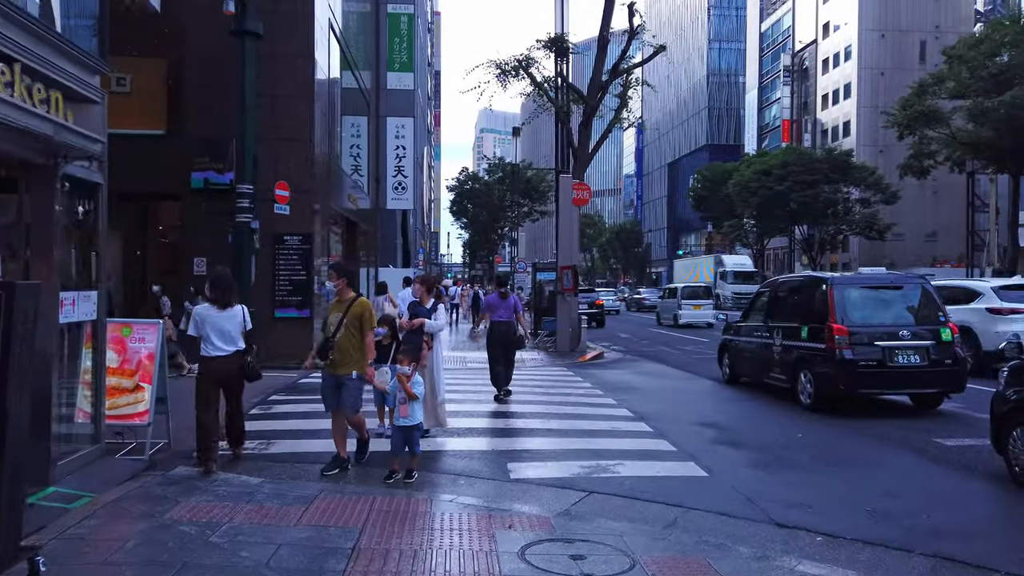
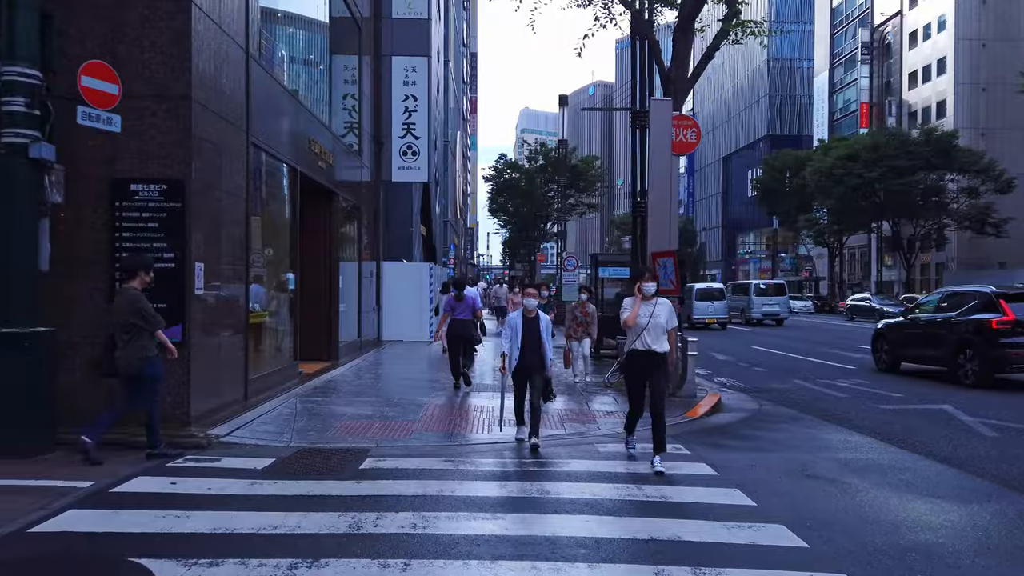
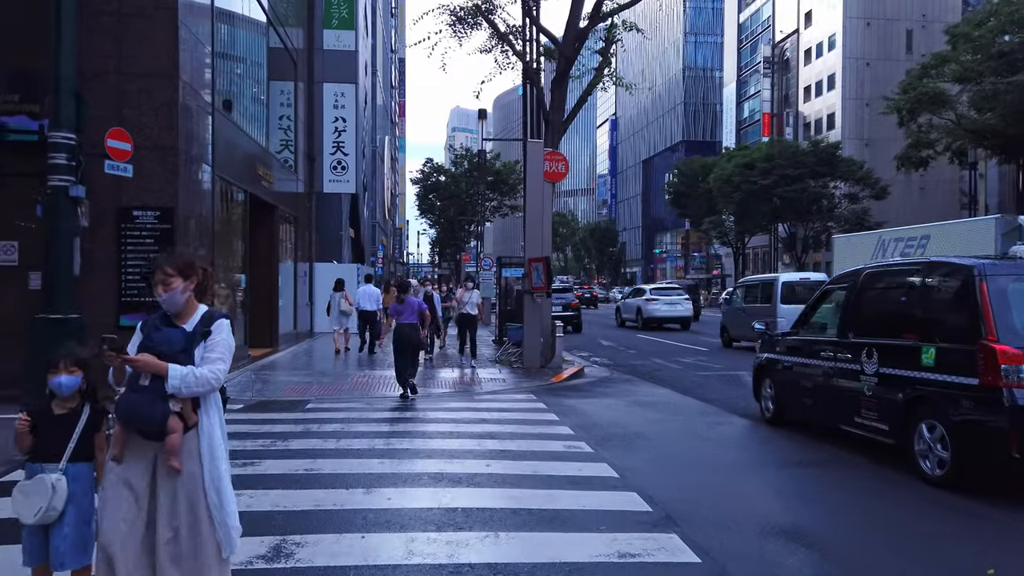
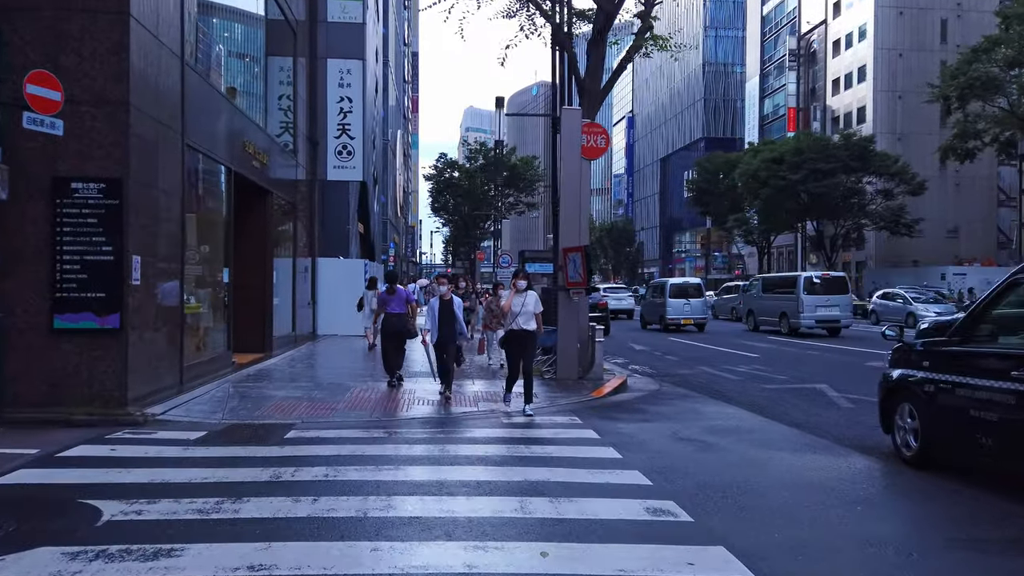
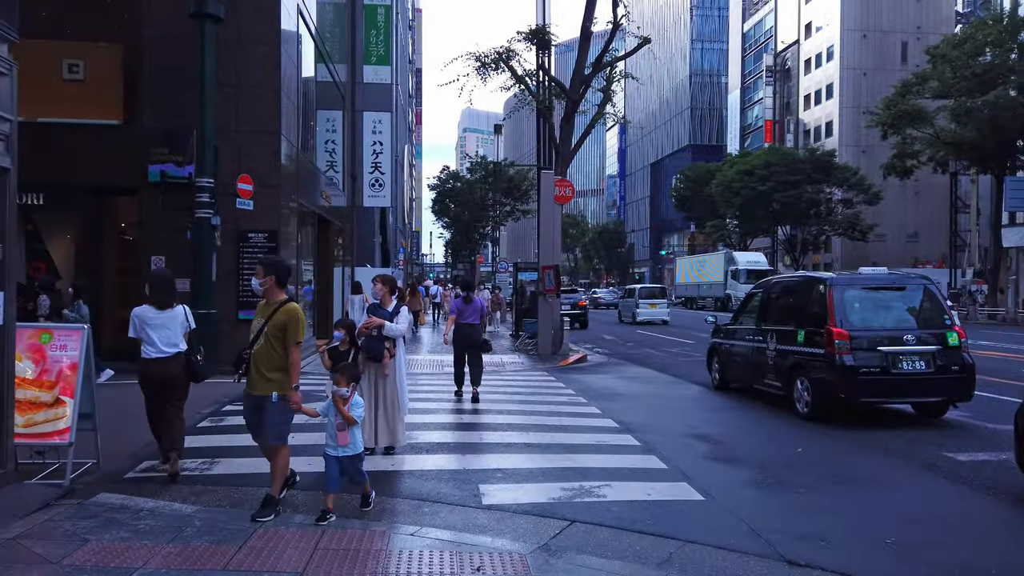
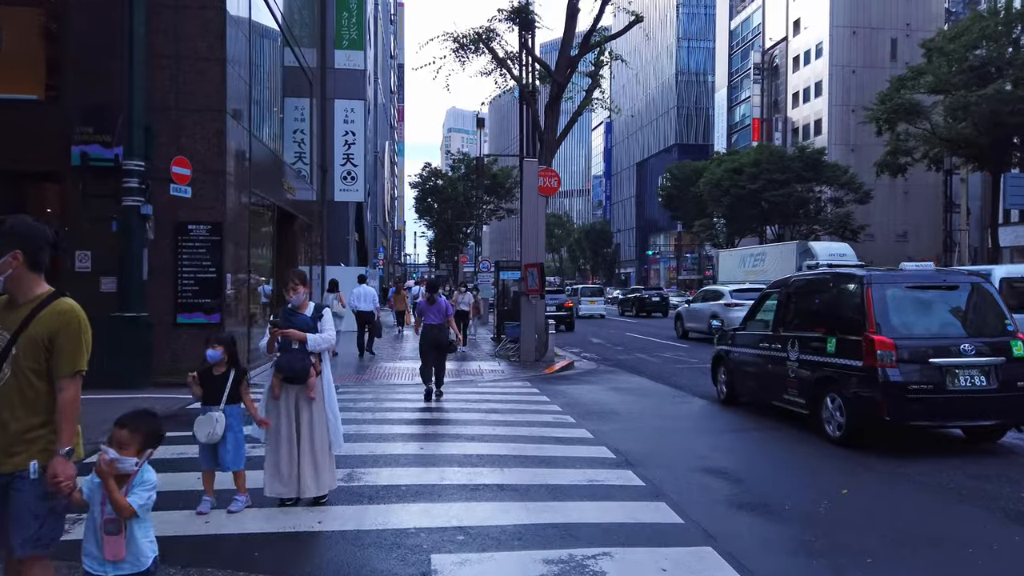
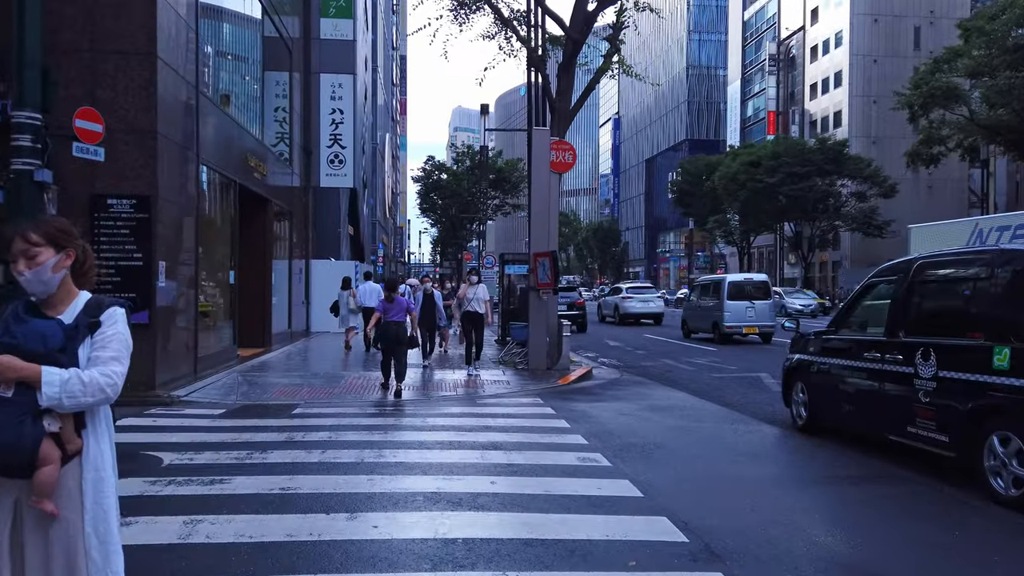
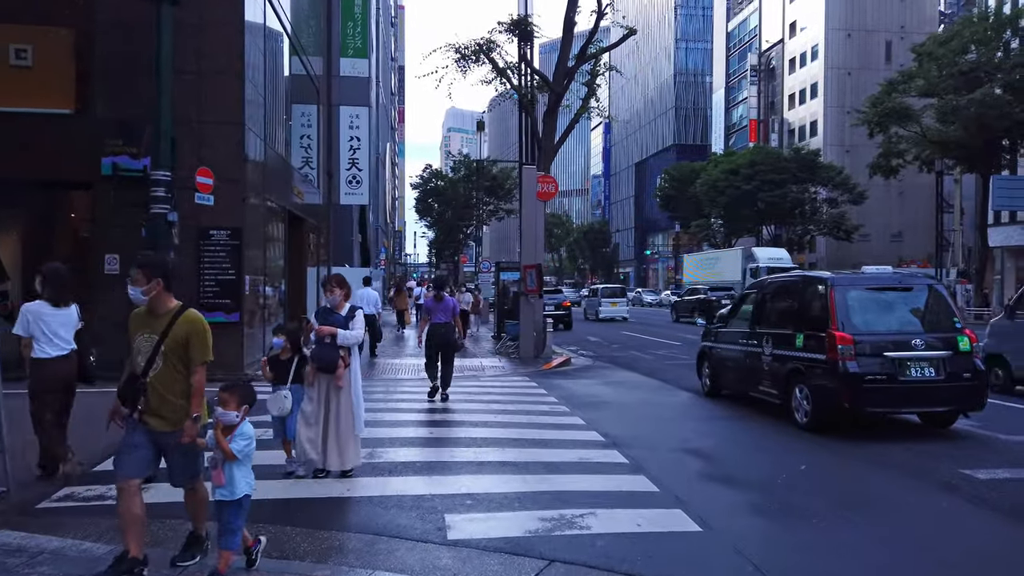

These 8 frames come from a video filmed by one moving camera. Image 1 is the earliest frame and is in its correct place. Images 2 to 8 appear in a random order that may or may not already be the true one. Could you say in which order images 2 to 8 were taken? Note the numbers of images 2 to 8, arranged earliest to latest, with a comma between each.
5, 8, 6, 3, 7, 4, 2
